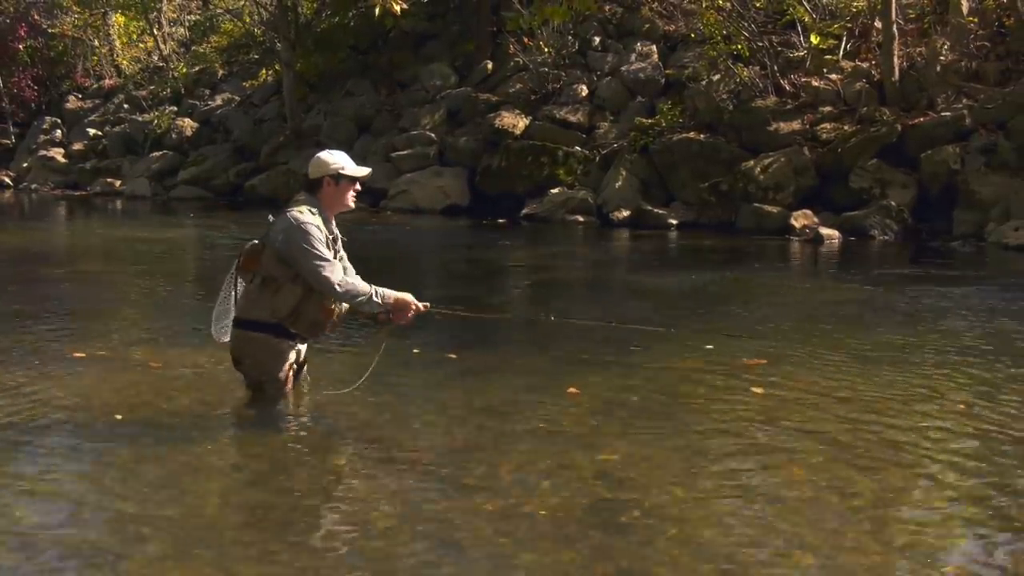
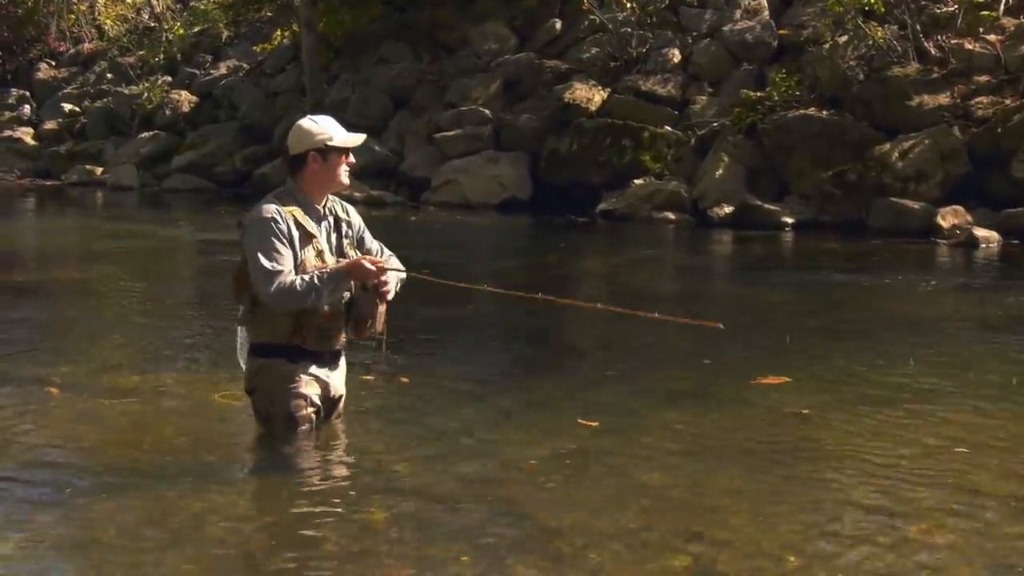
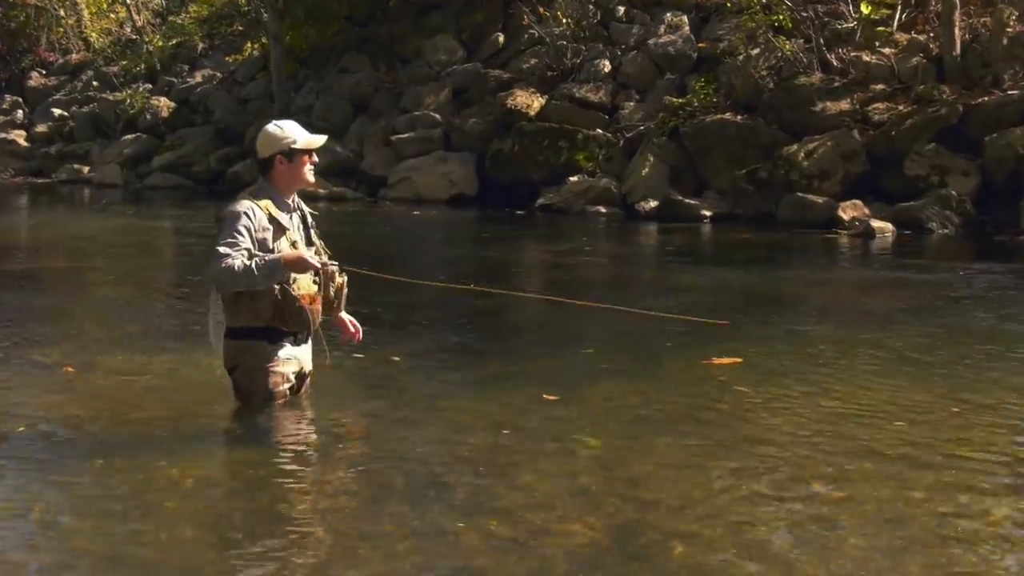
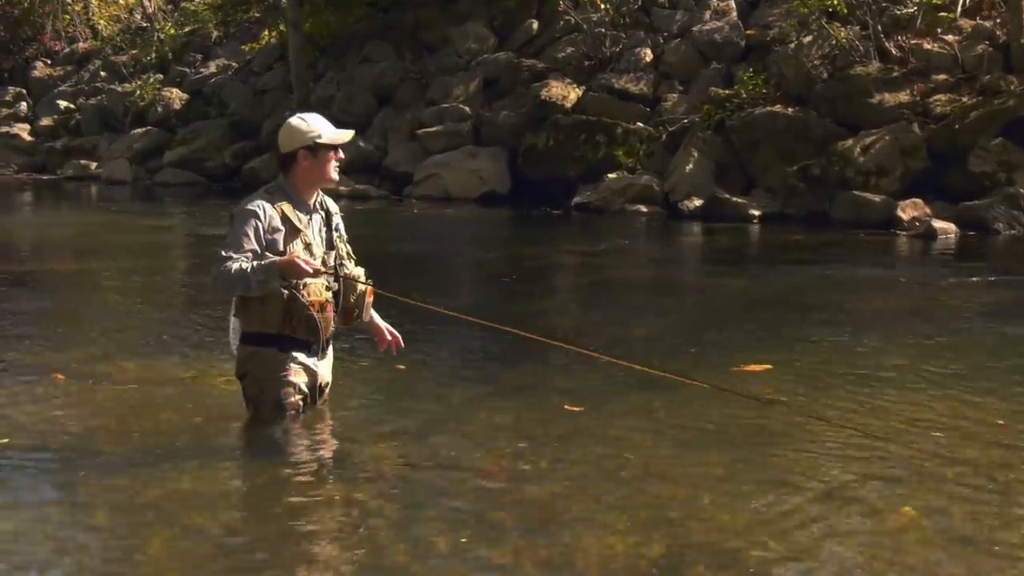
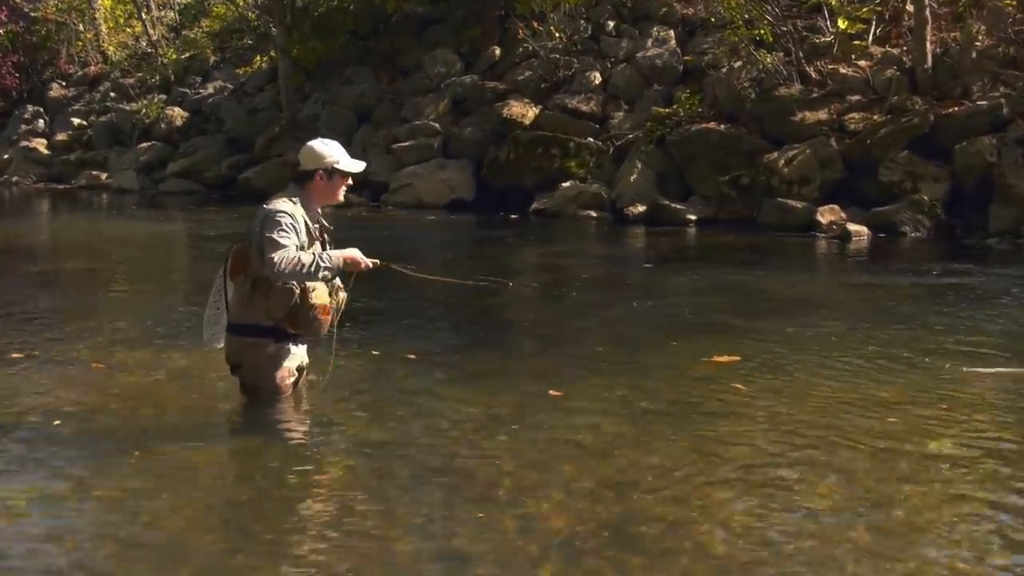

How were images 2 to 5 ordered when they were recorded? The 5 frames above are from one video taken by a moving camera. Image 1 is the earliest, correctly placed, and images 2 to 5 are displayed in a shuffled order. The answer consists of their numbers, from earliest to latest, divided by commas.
5, 3, 4, 2
